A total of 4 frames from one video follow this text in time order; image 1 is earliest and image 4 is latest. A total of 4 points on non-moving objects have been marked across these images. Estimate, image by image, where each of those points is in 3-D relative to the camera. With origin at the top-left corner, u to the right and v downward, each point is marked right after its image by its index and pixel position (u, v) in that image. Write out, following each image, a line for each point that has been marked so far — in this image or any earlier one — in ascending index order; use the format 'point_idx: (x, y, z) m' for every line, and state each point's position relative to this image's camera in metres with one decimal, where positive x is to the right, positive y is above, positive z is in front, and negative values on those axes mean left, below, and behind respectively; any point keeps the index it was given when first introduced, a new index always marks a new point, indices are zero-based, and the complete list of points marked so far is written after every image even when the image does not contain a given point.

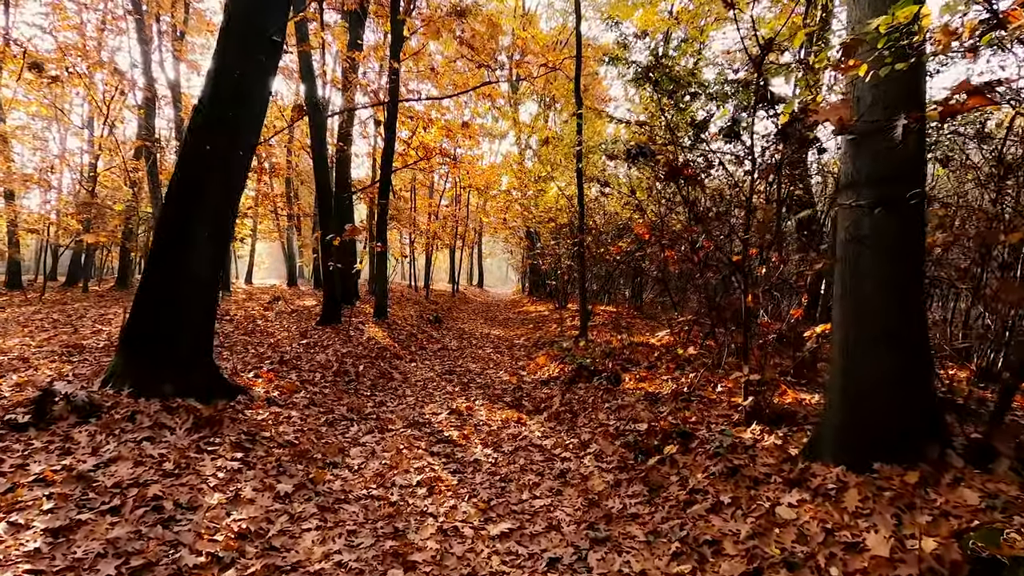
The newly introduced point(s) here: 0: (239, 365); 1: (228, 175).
0: (-3.0, -0.8, +8.0) m
1: (-2.3, +0.9, +5.8) m
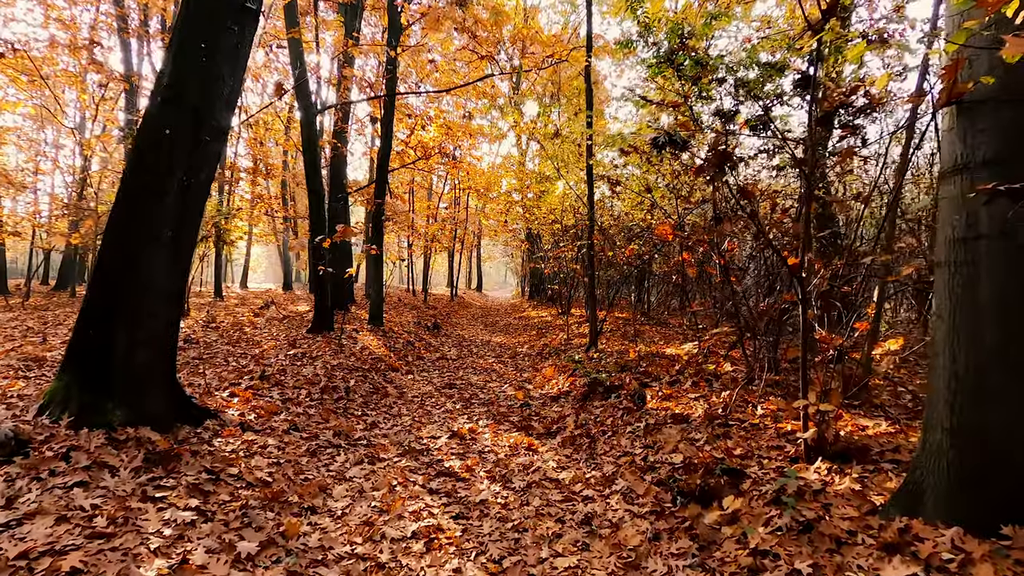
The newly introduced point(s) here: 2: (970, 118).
0: (-2.9, -0.9, +7.2) m
1: (-2.2, +0.8, +4.9) m
2: (+1.9, +0.7, +3.0) m
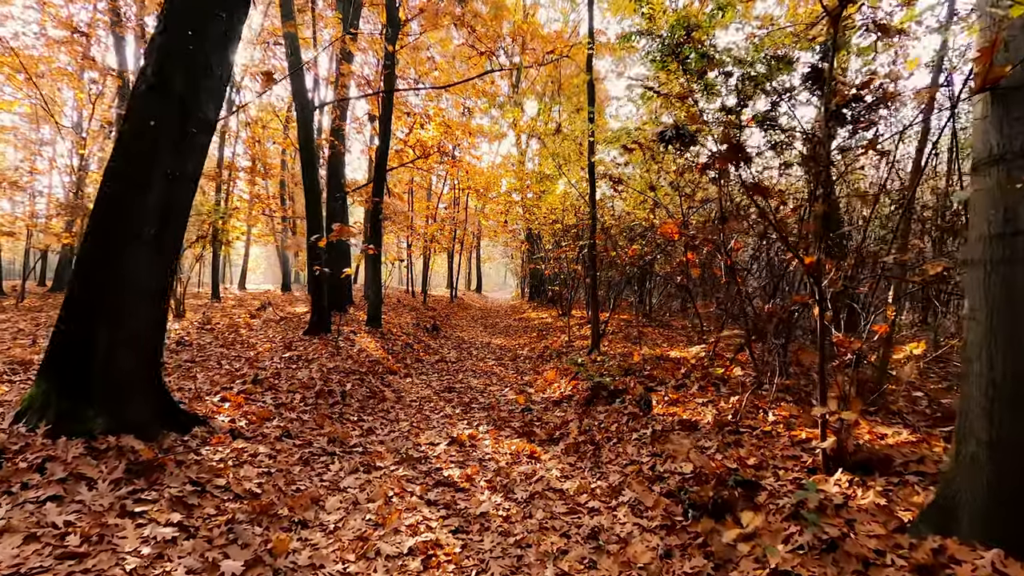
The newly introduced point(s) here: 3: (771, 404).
0: (-2.9, -0.9, +6.9) m
1: (-2.2, +0.8, +4.7) m
2: (+1.9, +0.7, +2.8) m
3: (+2.1, -0.9, +5.8) m
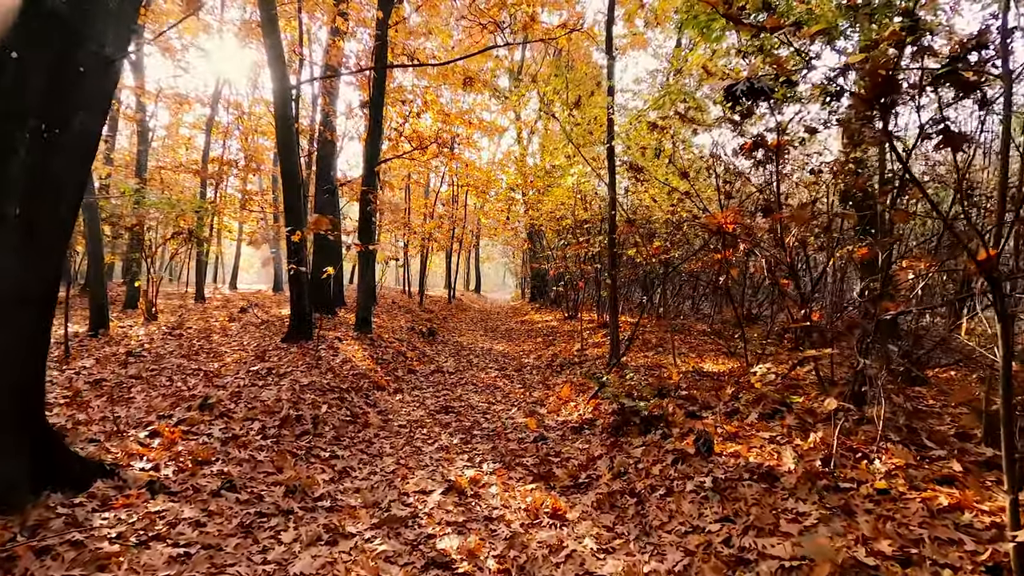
0: (-2.8, -0.9, +5.5) m
1: (-2.1, +0.8, +3.3) m
2: (+2.0, +0.7, +1.4) m
3: (+2.2, -1.0, +4.4) m
